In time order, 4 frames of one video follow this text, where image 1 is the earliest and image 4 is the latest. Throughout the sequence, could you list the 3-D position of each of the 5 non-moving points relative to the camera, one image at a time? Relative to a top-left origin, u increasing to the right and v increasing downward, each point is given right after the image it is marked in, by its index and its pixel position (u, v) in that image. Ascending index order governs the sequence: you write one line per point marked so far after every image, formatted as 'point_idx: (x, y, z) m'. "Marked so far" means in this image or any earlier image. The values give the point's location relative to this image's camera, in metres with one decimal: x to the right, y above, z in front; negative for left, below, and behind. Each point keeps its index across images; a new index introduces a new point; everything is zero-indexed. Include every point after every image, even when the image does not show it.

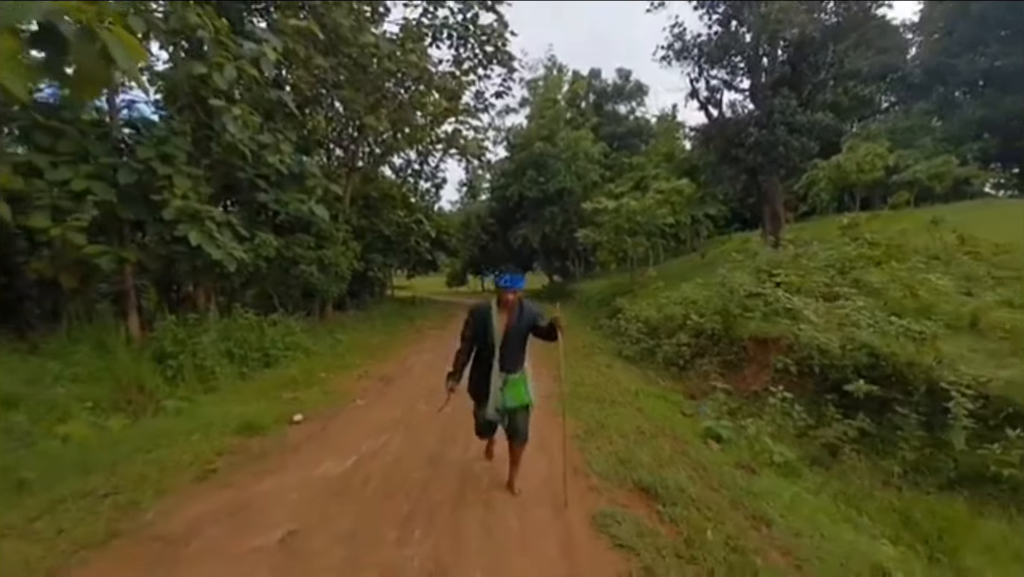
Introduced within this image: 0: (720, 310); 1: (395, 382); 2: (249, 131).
0: (+4.3, -0.5, +10.4) m
1: (-2.6, -2.1, +11.3) m
2: (-5.7, +3.4, +10.6) m
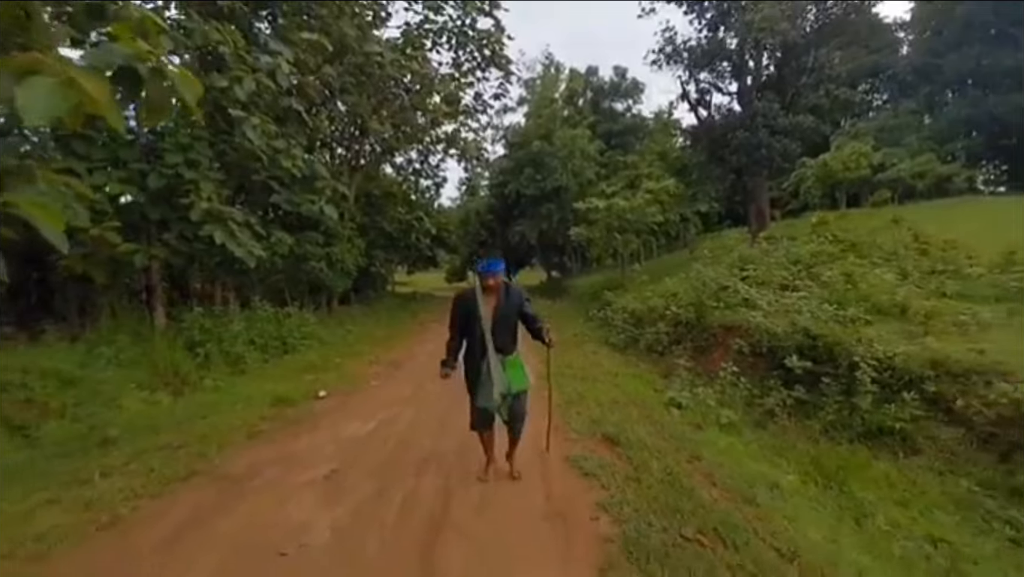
0: (+4.2, -0.3, +11.7) m
1: (-2.7, -1.9, +12.6) m
2: (-5.8, +3.5, +11.9) m
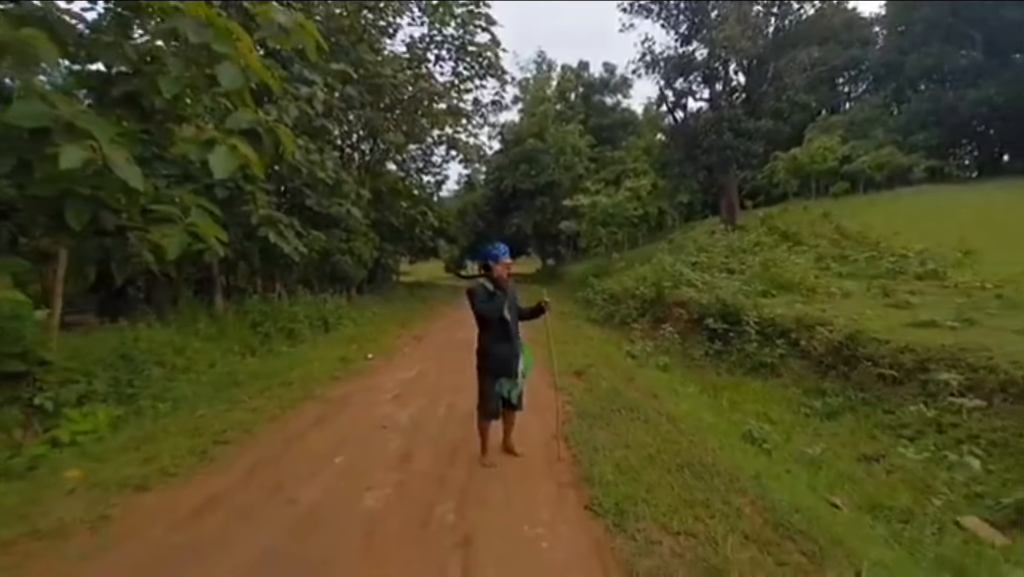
0: (+4.2, +0.2, +14.8) m
1: (-2.7, -1.6, +15.7) m
2: (-5.9, +3.8, +14.9) m
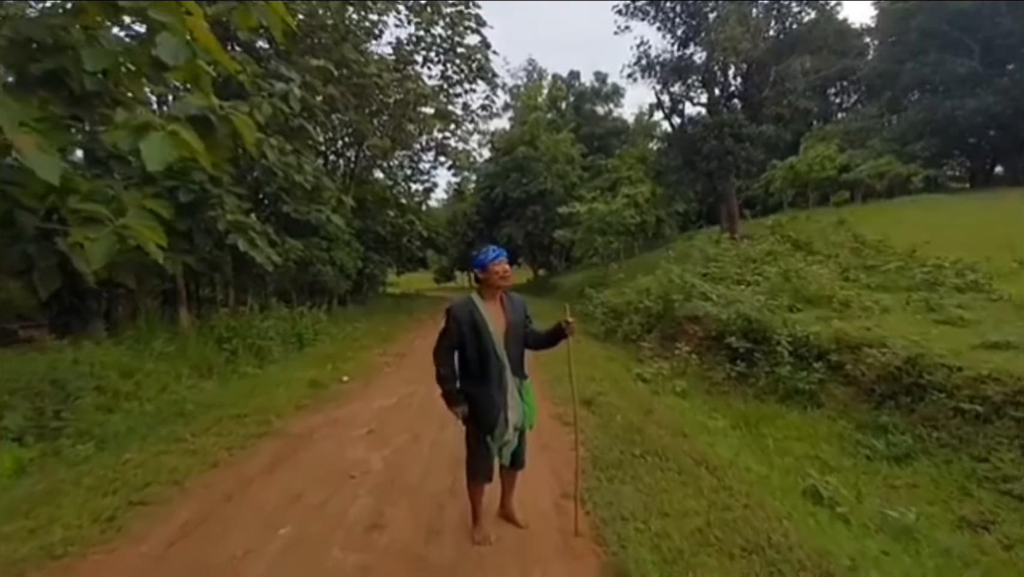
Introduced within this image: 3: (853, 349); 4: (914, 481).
0: (+4.0, -0.2, +13.5) m
1: (-2.9, -1.9, +14.2) m
2: (-6.0, +3.4, +13.4) m
3: (+5.3, -1.0, +7.9) m
4: (+4.5, -2.2, +5.7) m
